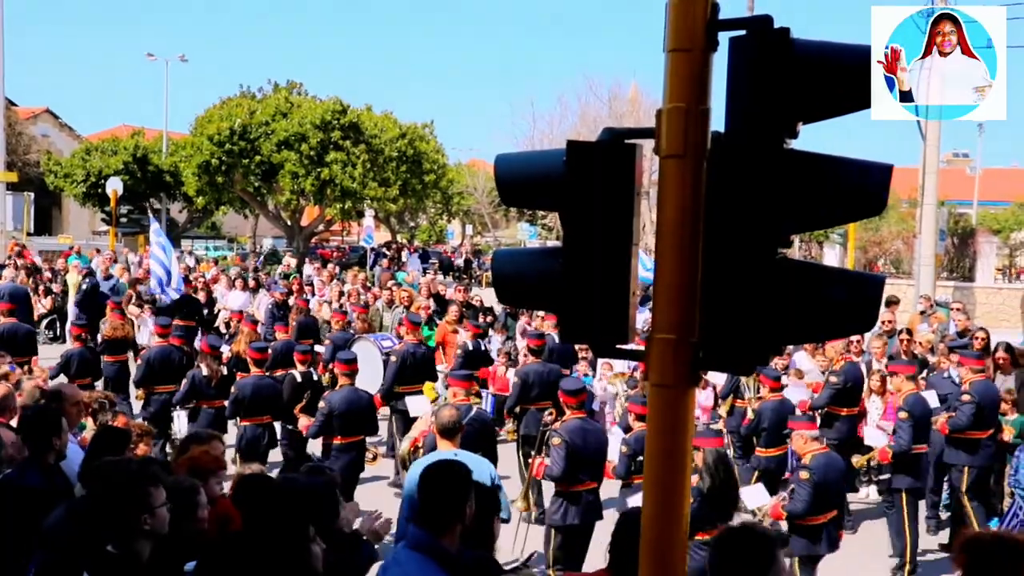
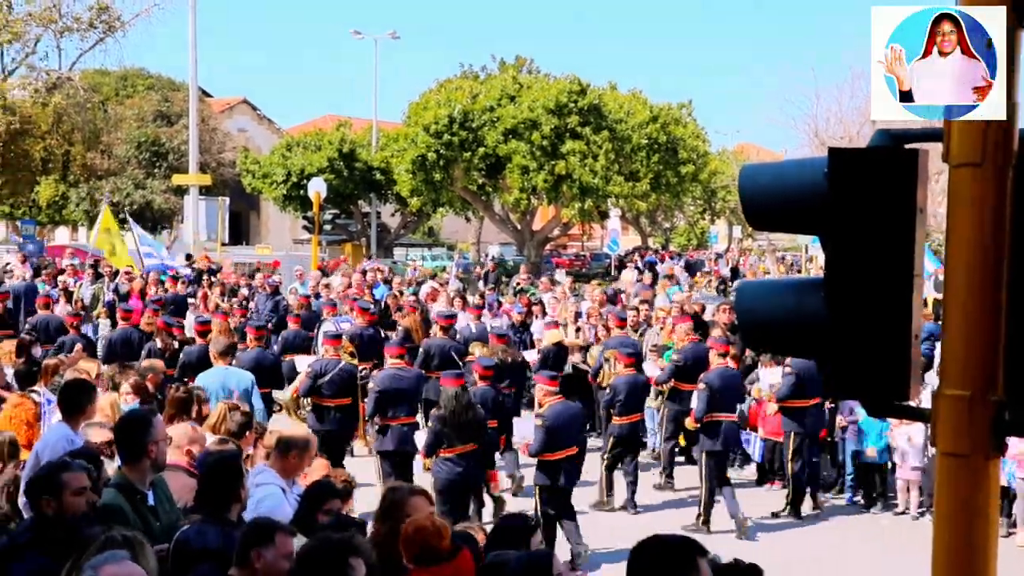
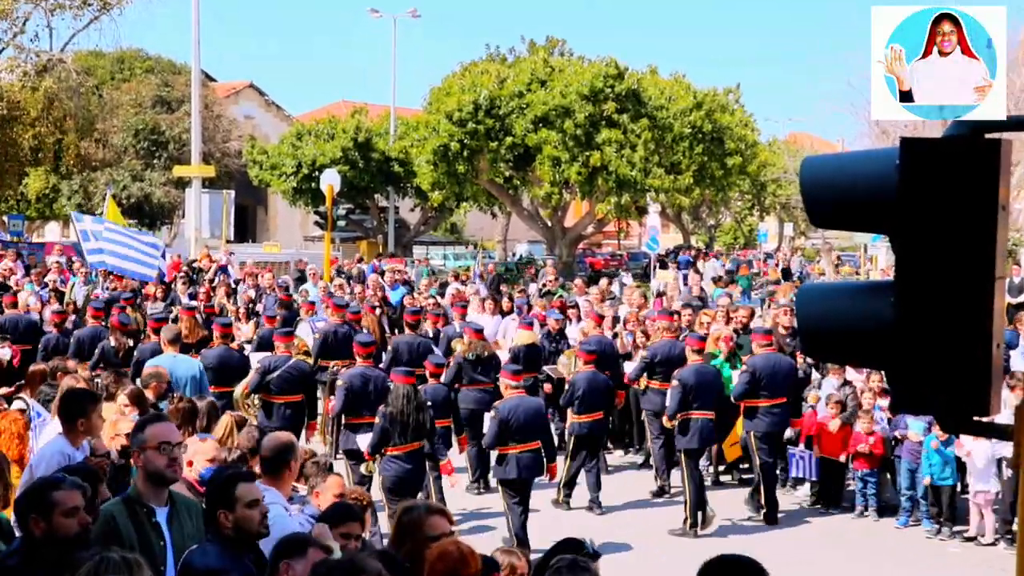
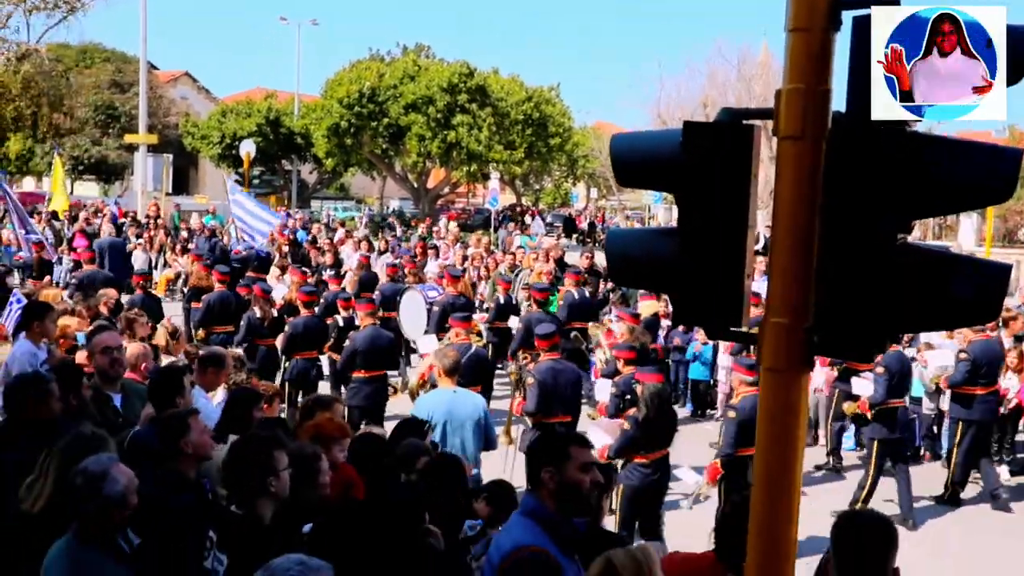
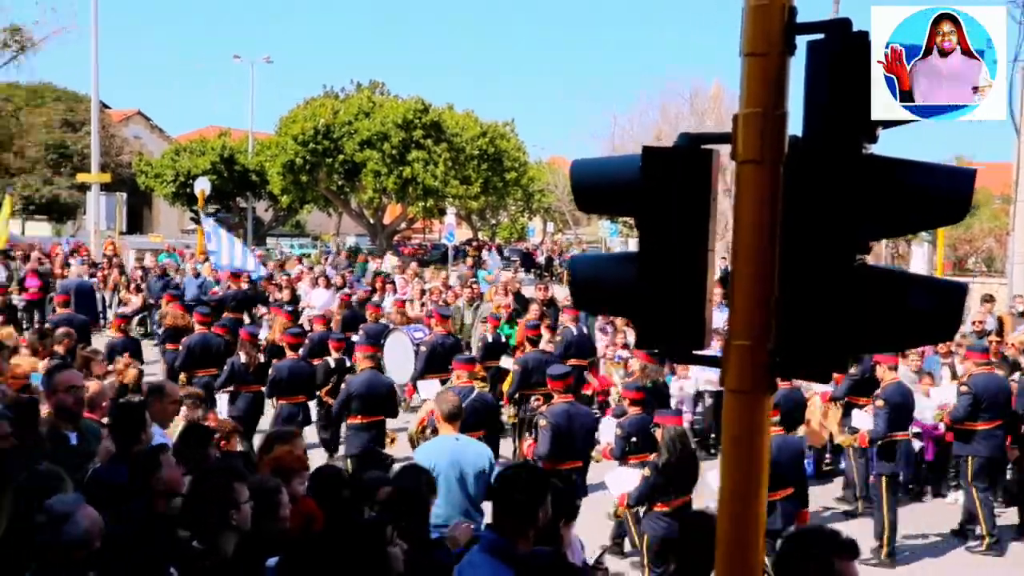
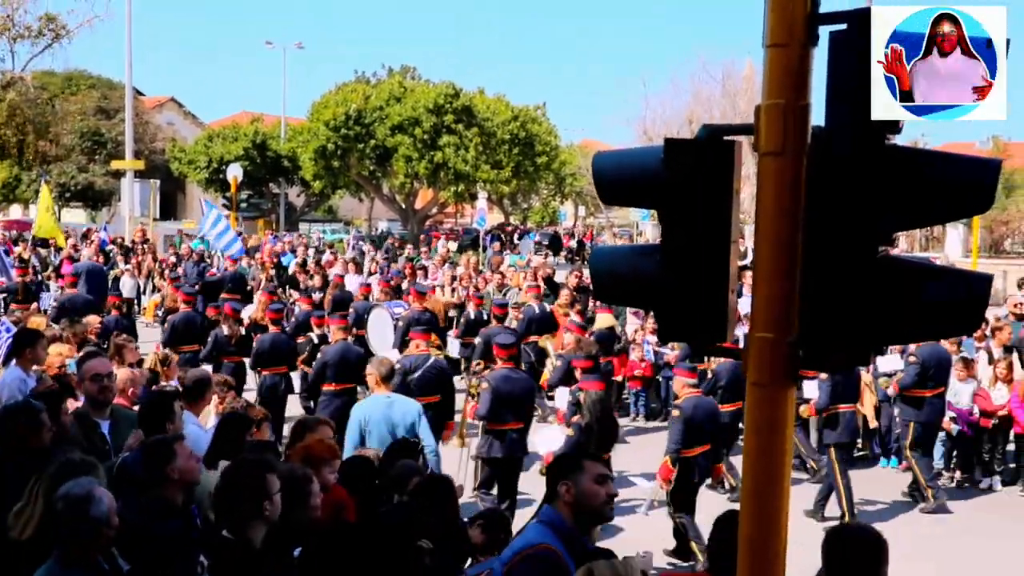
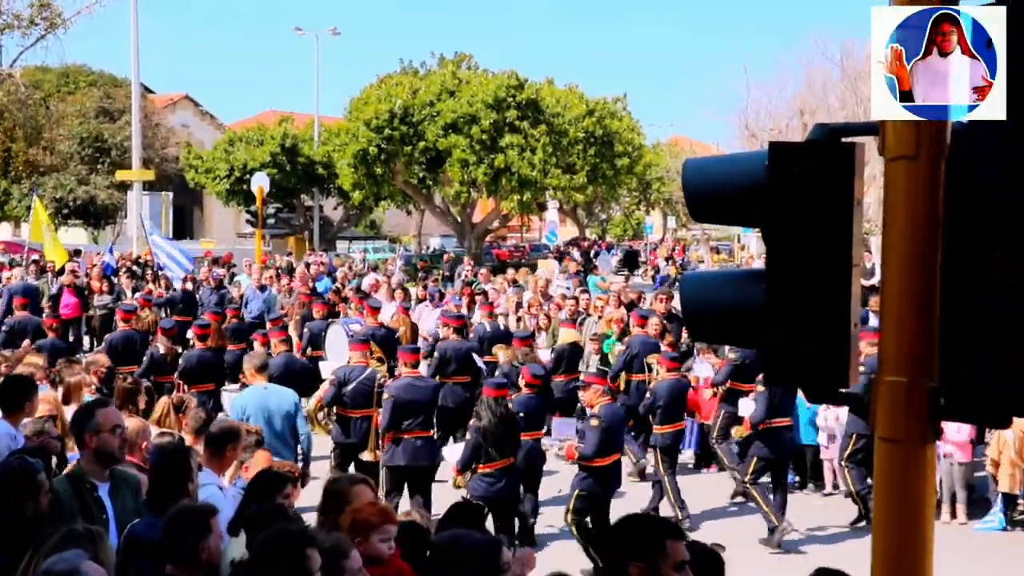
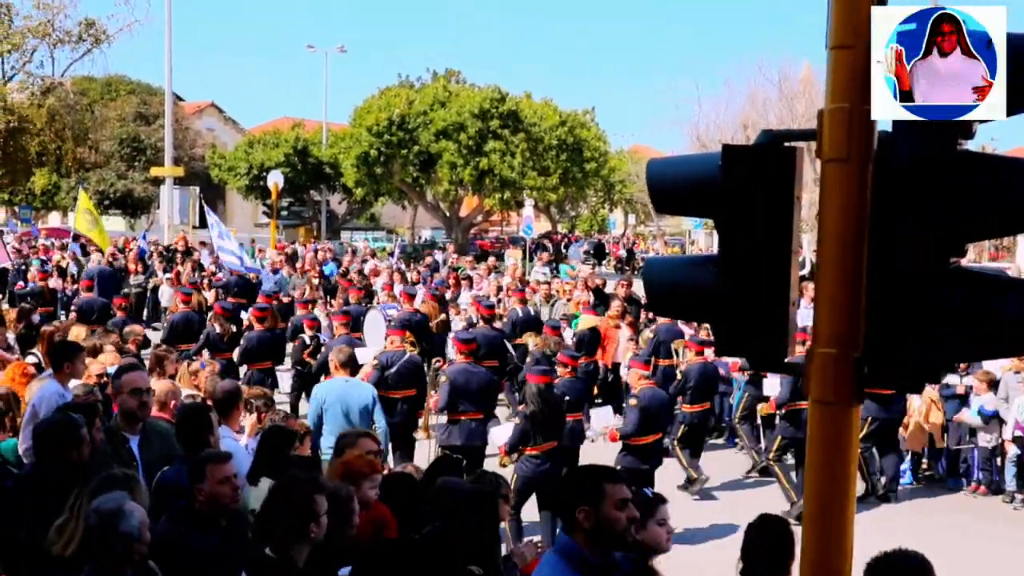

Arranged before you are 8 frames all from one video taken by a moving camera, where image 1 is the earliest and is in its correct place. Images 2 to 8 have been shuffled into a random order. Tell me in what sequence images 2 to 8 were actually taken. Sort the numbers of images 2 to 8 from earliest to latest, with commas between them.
5, 4, 6, 8, 7, 2, 3
